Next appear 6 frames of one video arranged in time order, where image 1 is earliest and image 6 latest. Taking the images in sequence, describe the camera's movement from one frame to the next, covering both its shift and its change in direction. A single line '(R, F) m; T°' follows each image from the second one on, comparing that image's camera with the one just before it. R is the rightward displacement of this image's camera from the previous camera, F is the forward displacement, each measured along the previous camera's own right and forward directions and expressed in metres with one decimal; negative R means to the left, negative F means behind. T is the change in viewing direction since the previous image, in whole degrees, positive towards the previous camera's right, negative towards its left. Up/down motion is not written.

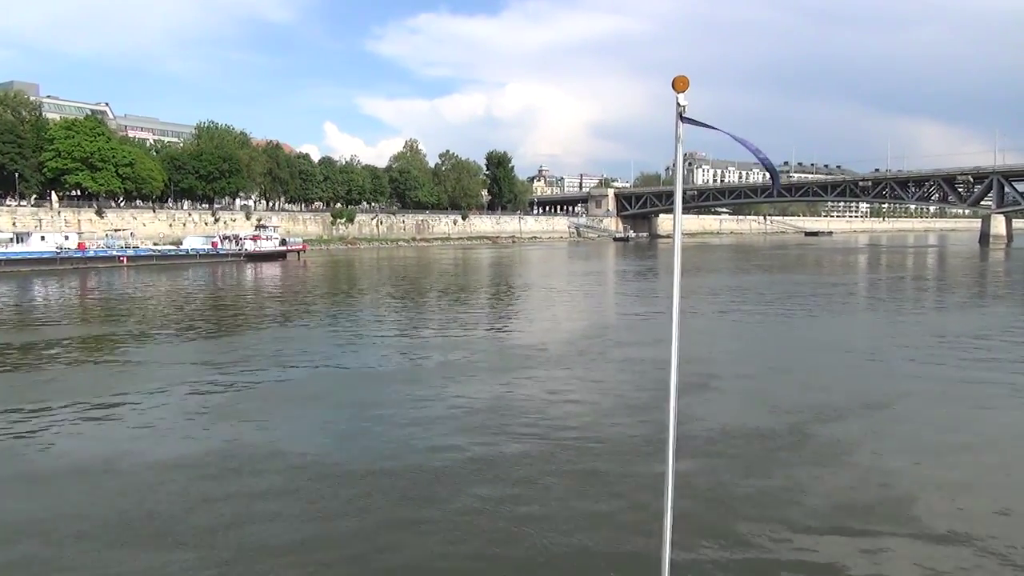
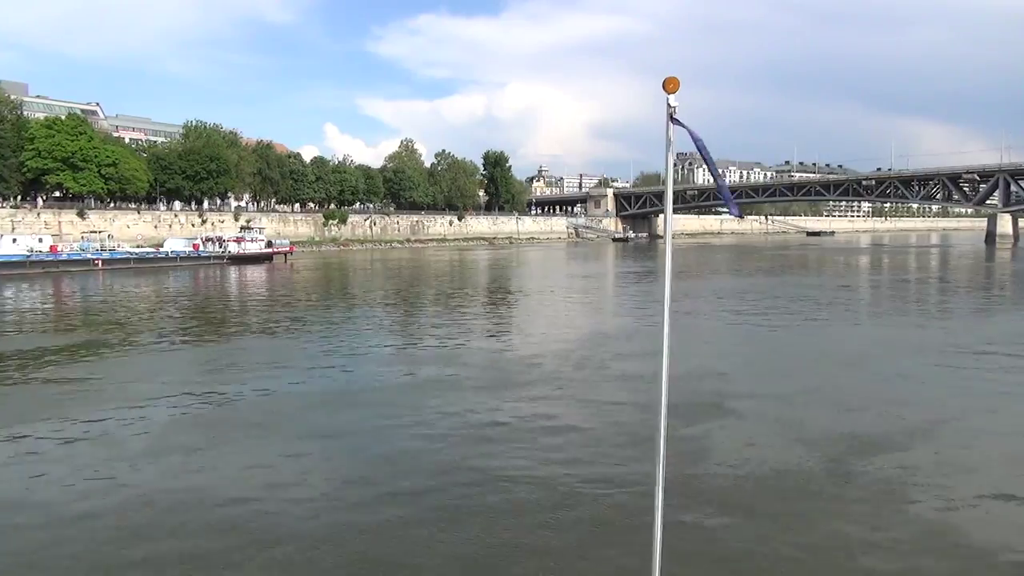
(+0.3, +1.1) m; 0°
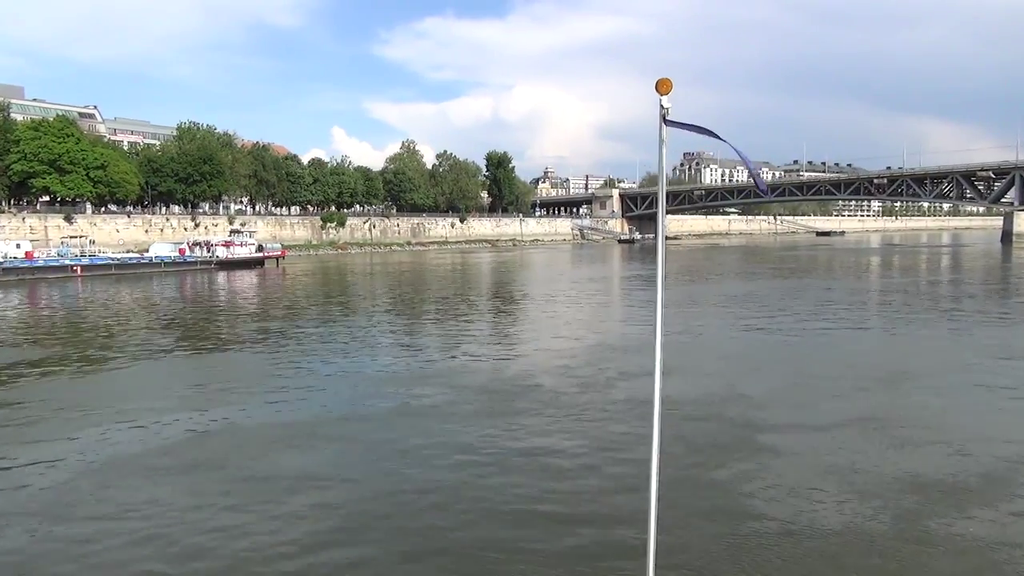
(+0.2, +1.3) m; -1°
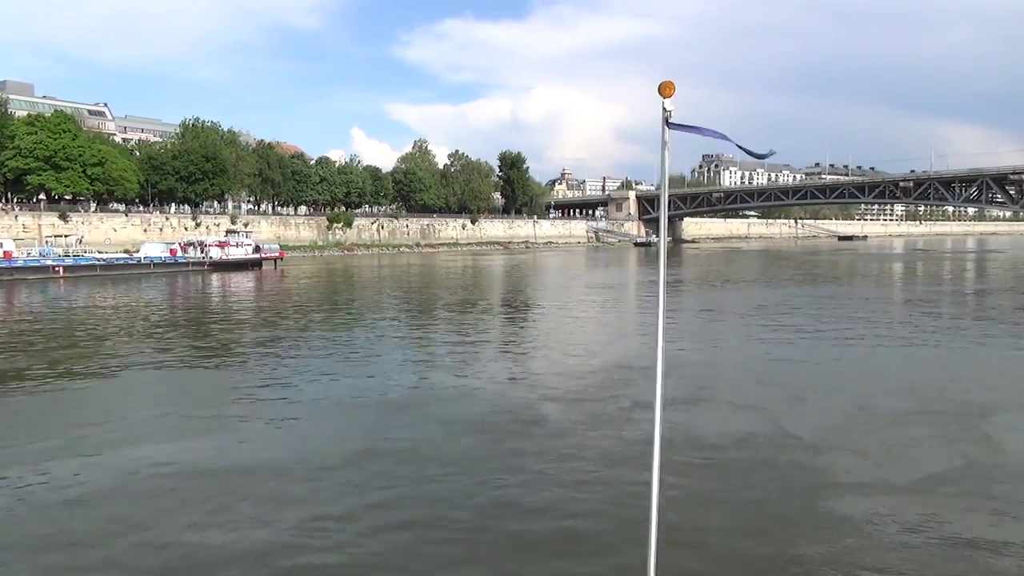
(+0.3, +1.6) m; -1°
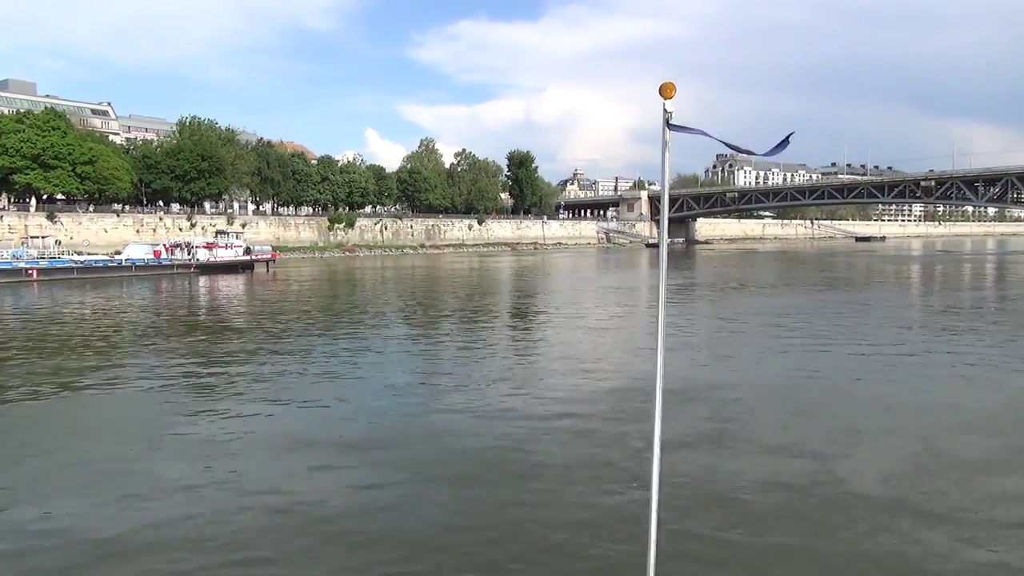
(+0.3, +1.5) m; -1°
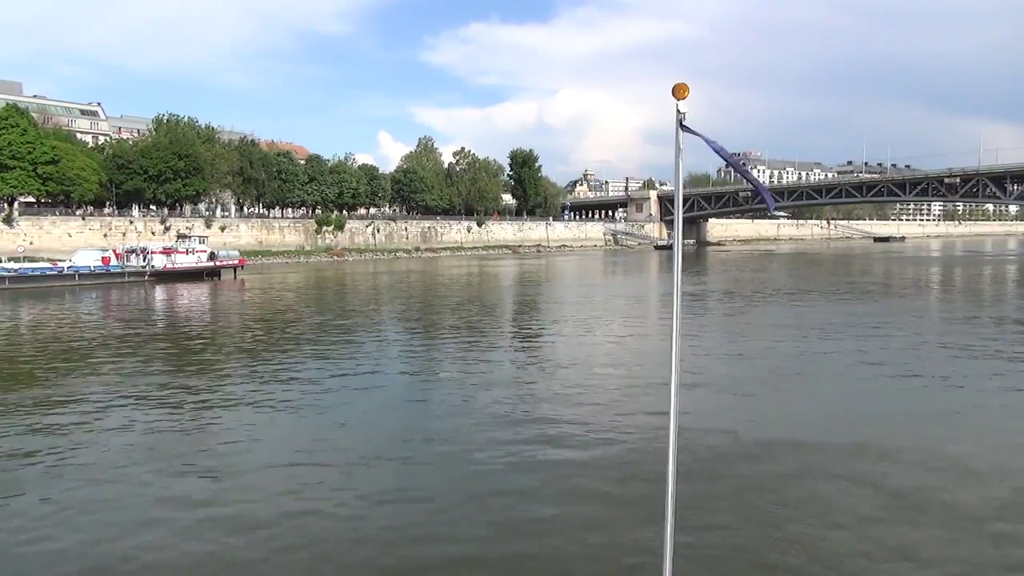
(+0.7, +2.7) m; -1°
